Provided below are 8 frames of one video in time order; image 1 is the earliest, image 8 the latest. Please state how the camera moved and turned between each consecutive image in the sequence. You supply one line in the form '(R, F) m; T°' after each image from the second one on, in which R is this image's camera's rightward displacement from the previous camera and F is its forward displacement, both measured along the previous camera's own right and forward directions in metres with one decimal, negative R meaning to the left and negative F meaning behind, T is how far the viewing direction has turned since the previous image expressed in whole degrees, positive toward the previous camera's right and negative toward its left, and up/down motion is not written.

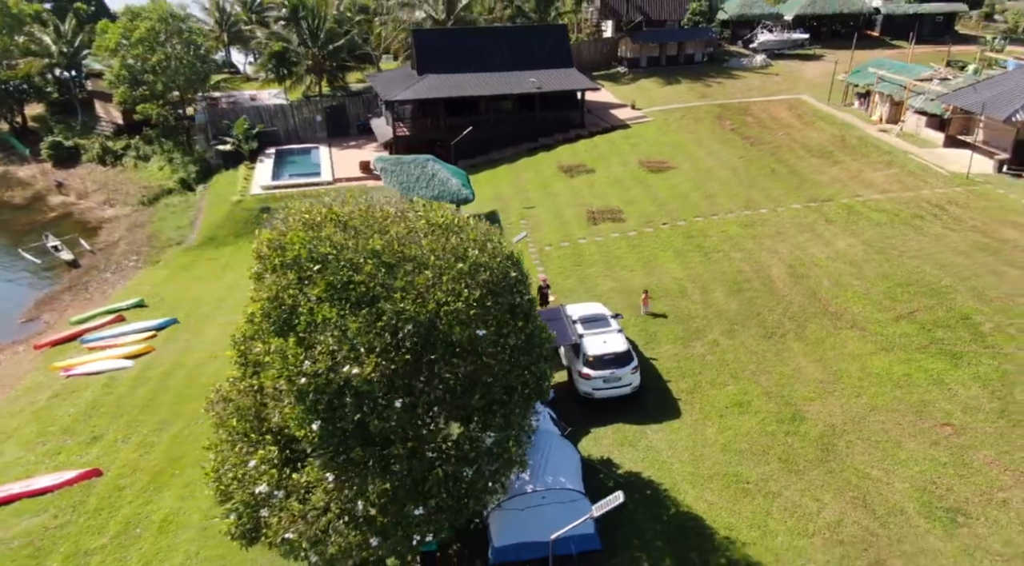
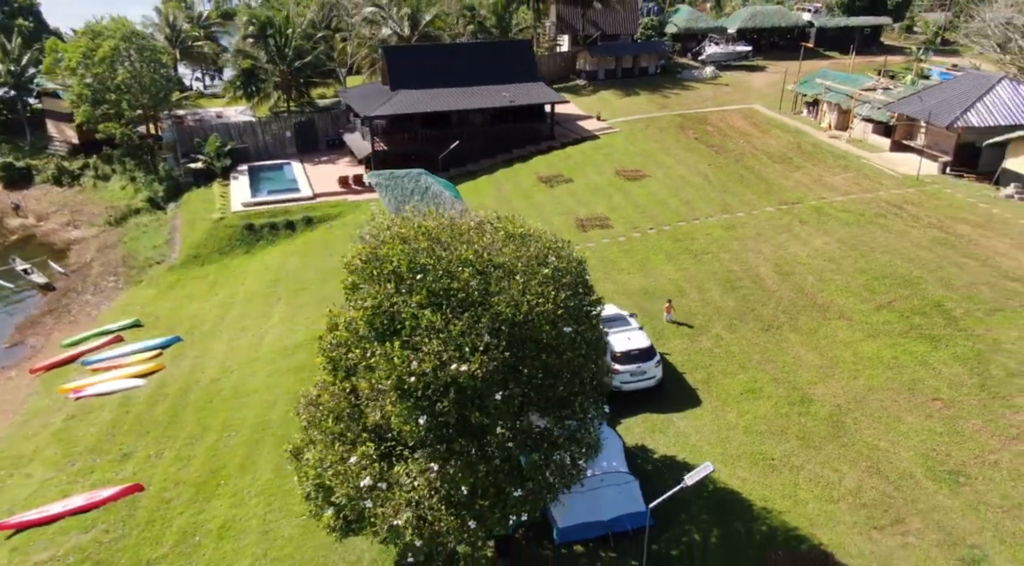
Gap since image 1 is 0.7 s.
(-2.4, -1.2) m; +5°
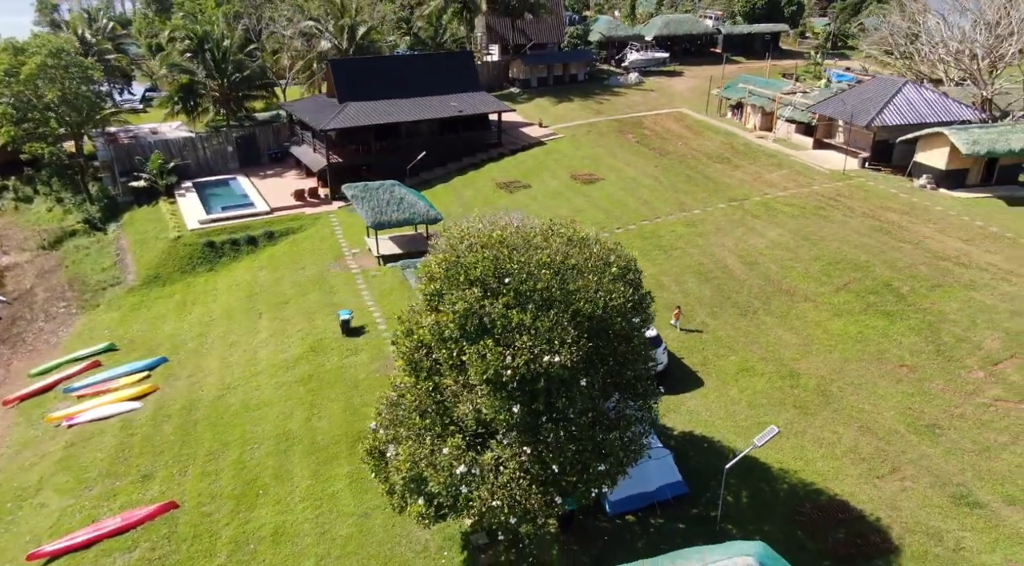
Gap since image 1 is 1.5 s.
(-3.2, -1.2) m; +7°
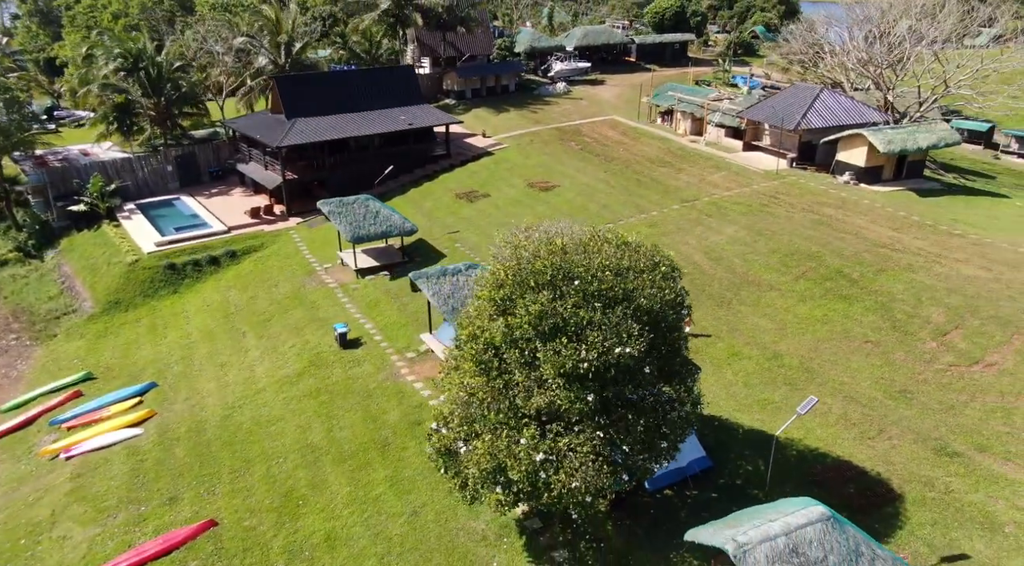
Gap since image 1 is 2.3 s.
(-3.3, -1.2) m; +7°
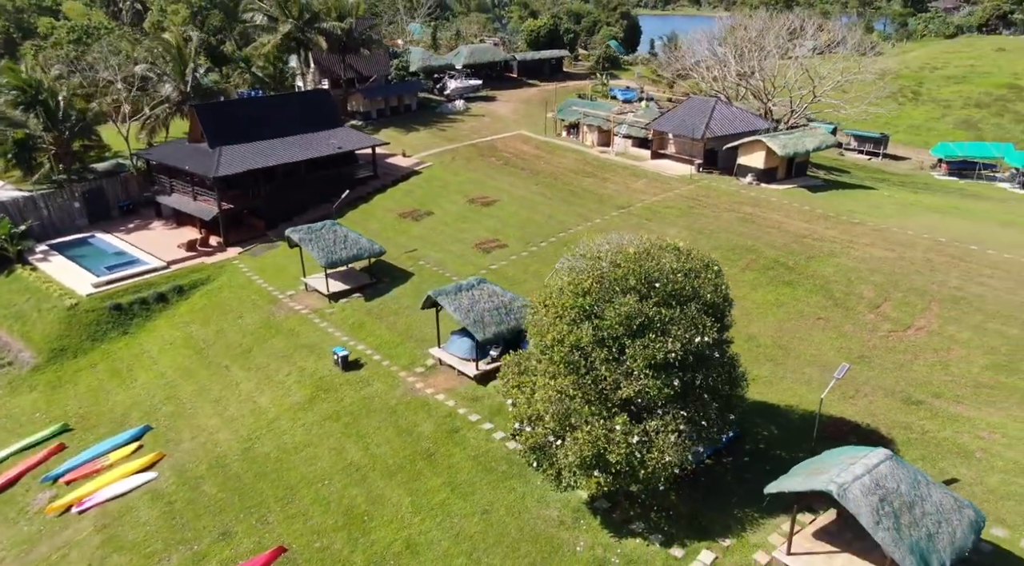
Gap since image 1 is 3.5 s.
(-5.4, -1.4) m; +11°
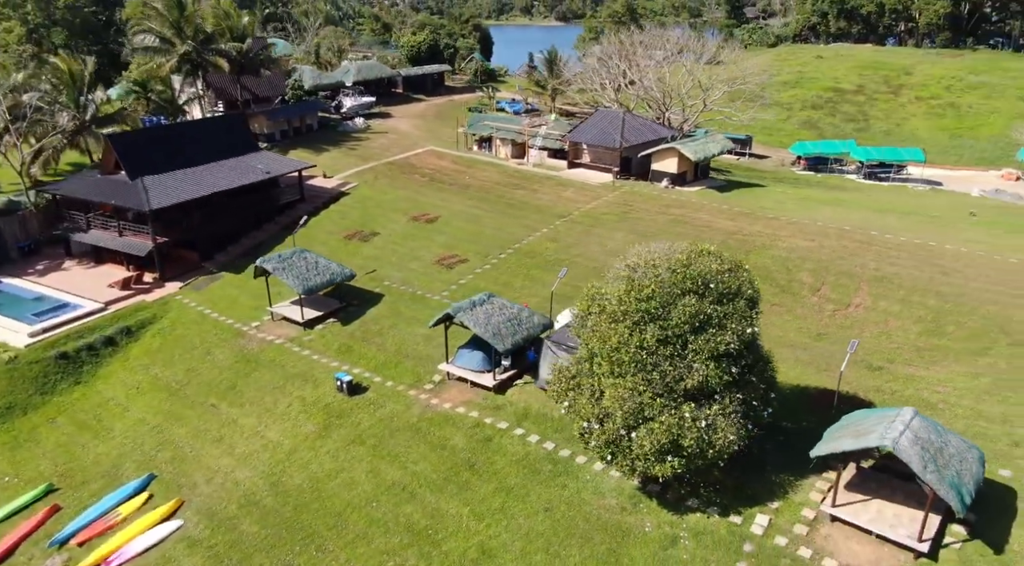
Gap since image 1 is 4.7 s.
(-5.6, -0.9) m; +11°
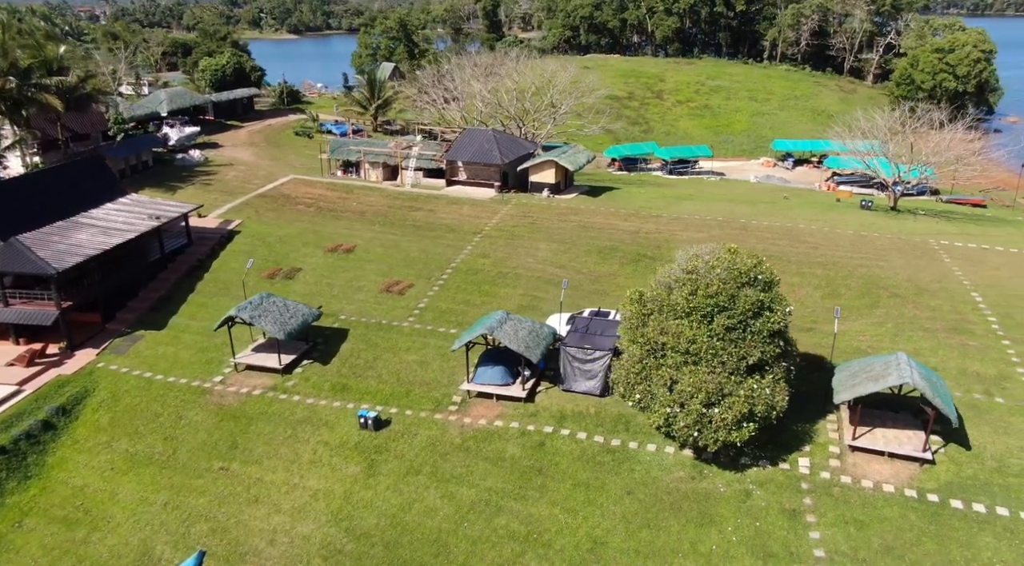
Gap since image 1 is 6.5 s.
(-9.6, -0.5) m; +18°
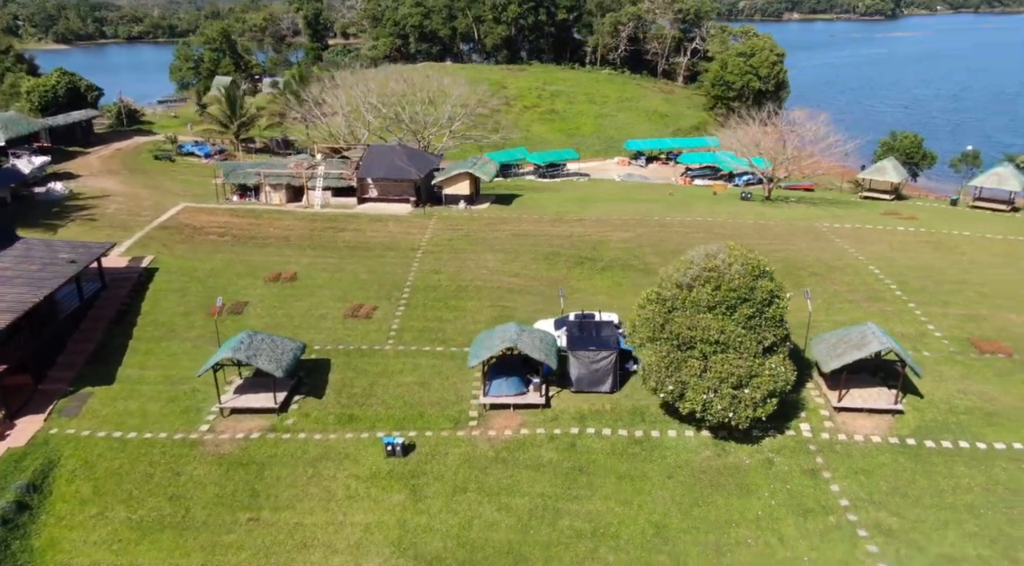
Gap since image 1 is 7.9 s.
(-7.3, -0.3) m; +13°
